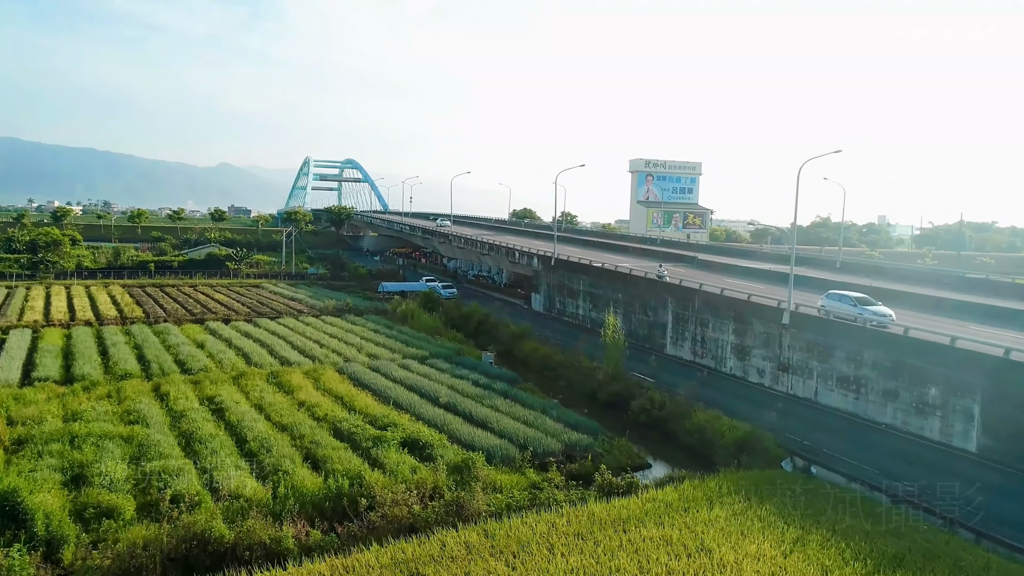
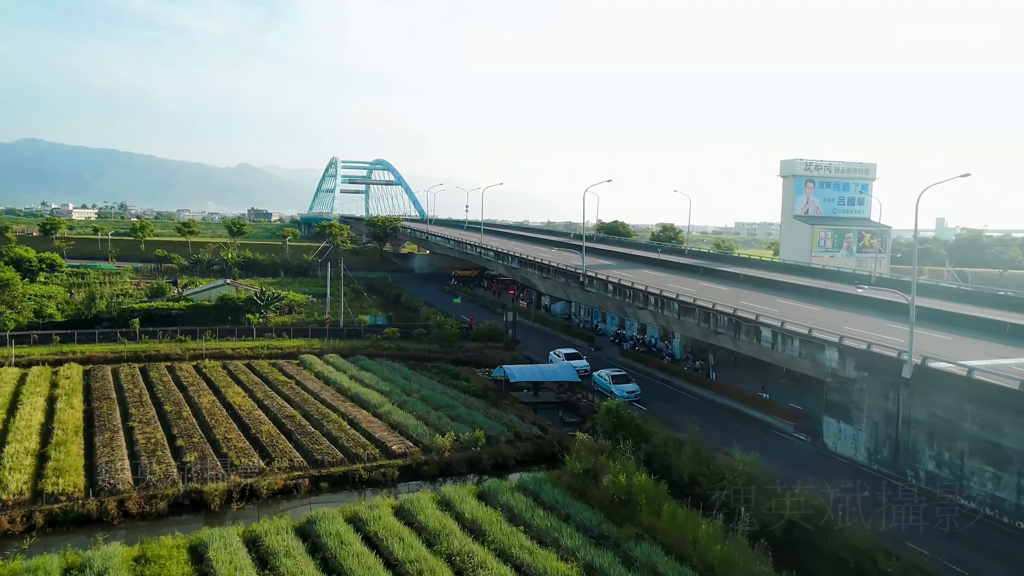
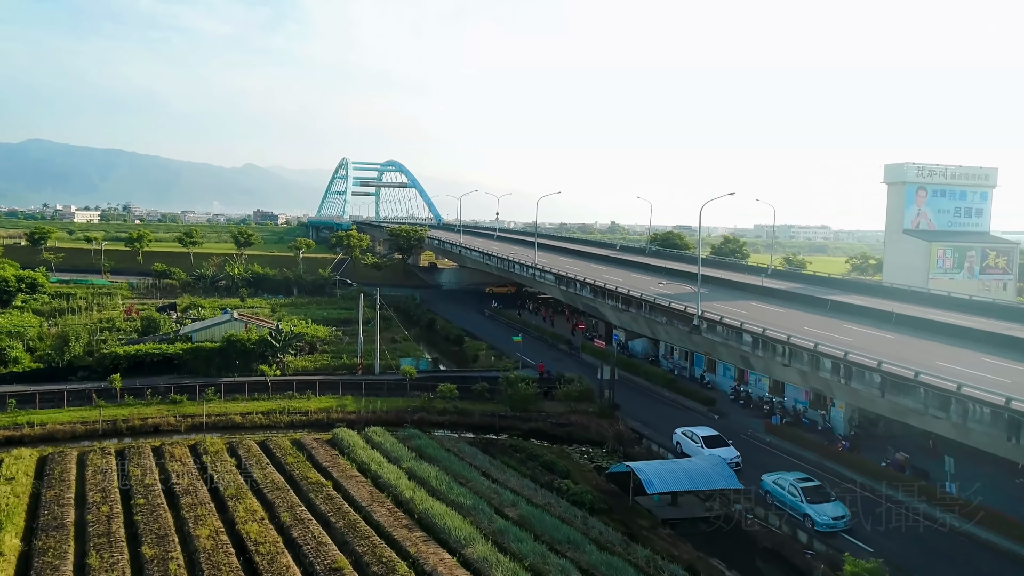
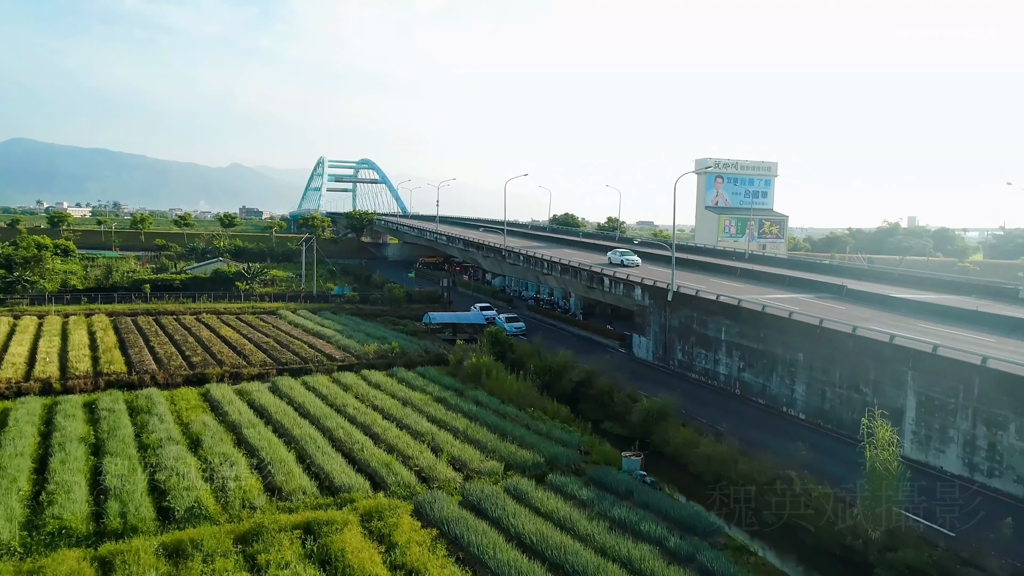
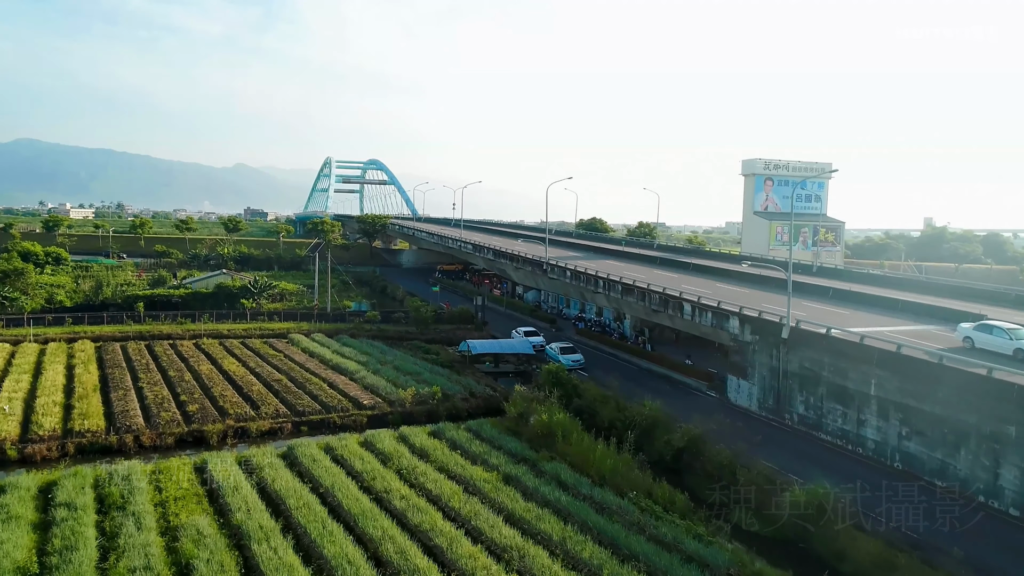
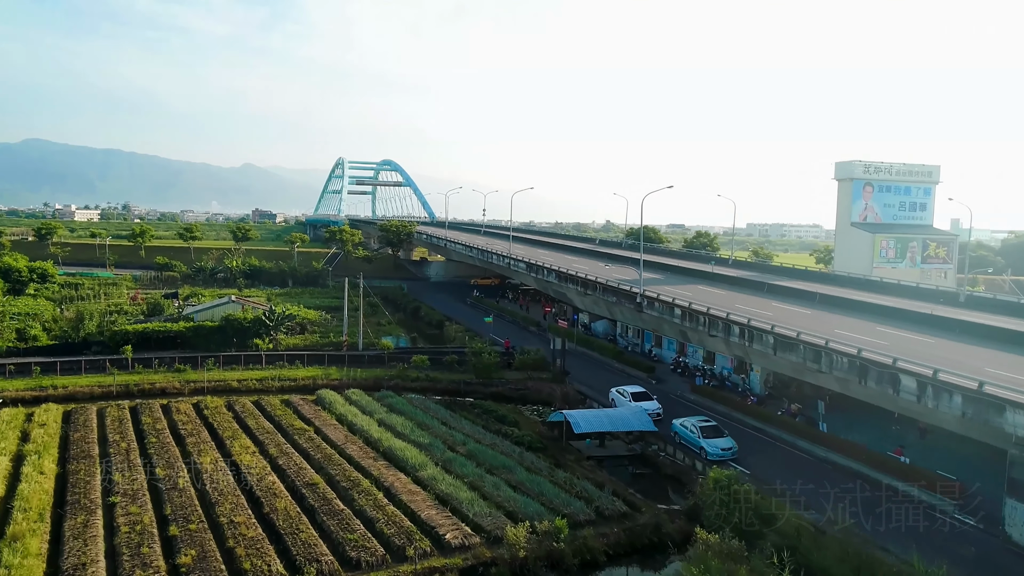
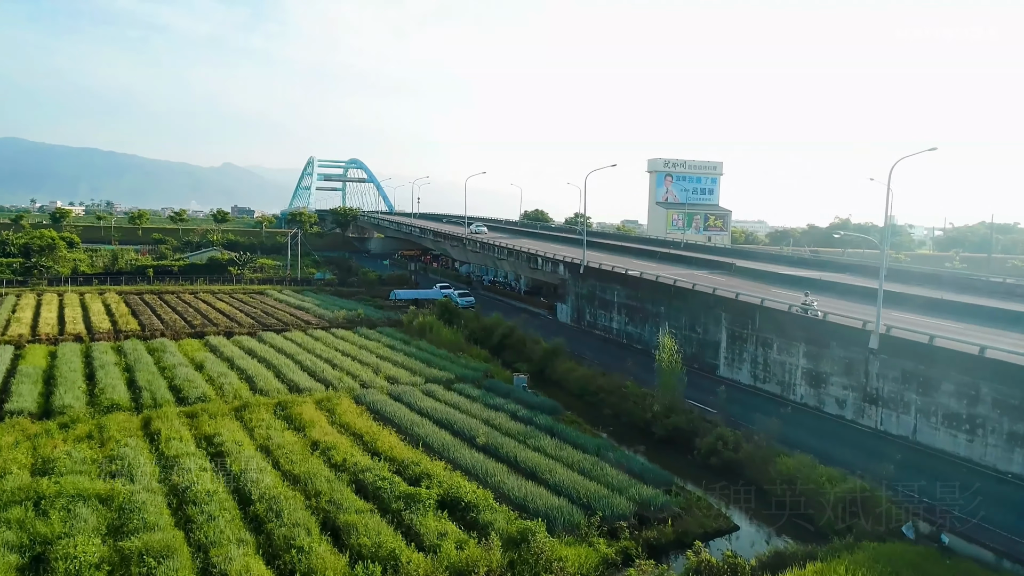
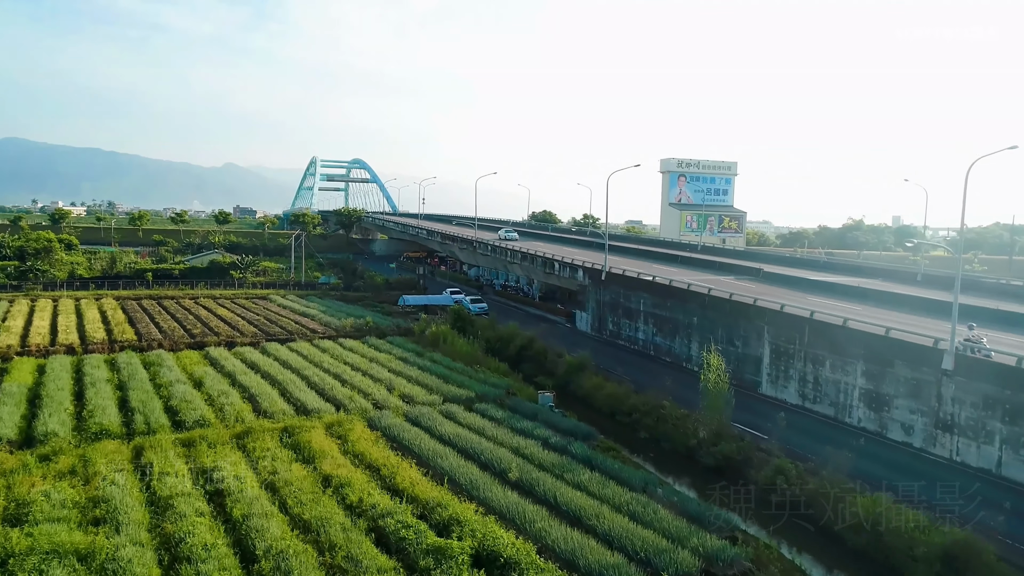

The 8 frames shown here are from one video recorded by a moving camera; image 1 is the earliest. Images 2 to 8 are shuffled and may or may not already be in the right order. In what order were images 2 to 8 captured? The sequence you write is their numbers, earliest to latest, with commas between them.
7, 8, 4, 5, 2, 6, 3
